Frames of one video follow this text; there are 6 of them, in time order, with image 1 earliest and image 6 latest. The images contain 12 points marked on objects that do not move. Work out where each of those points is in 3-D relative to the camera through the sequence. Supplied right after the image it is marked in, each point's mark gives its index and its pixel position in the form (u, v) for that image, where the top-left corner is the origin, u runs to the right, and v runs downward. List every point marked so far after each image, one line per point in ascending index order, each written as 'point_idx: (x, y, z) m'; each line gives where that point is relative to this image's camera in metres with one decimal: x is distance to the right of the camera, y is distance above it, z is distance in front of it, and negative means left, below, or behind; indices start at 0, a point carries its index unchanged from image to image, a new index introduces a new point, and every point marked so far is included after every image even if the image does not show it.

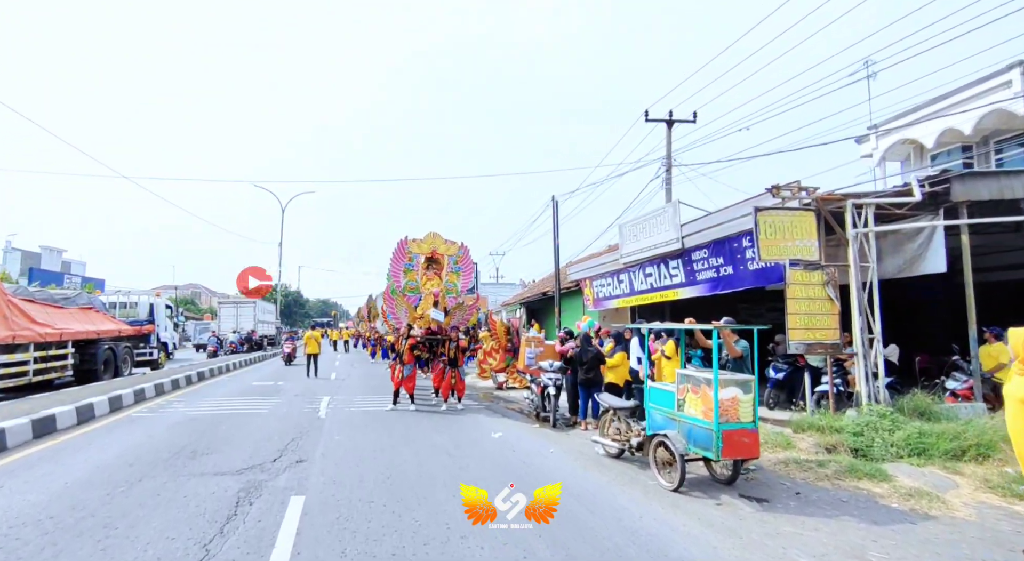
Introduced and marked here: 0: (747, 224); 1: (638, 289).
0: (+3.7, +0.9, +9.0) m
1: (+2.8, -0.2, +13.1) m
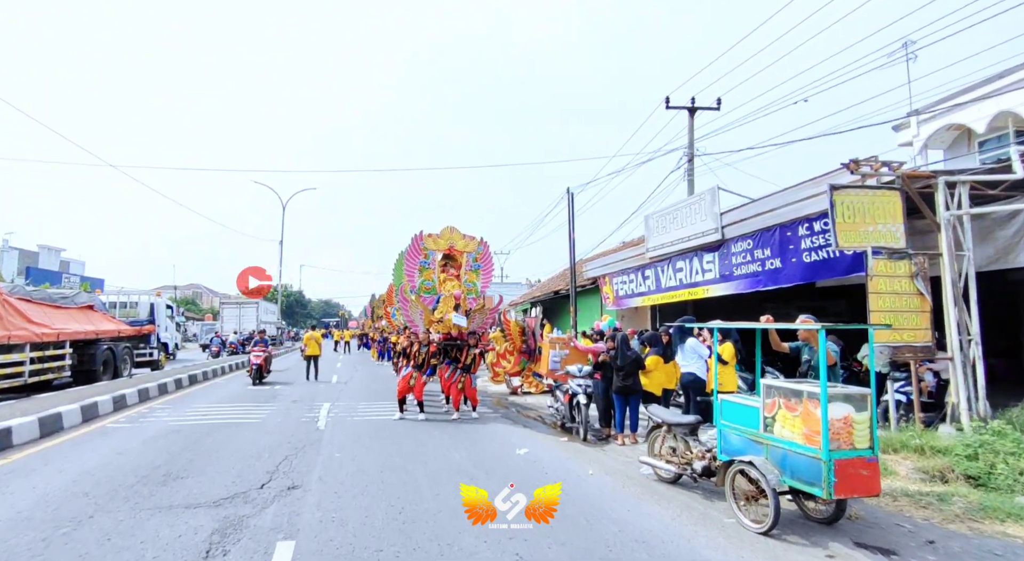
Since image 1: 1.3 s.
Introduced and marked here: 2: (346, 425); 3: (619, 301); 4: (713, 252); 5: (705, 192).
0: (+4.0, +1.0, +7.9) m
1: (+3.2, -0.2, +12.0) m
2: (-2.7, -2.3, +9.1) m
3: (+2.7, -0.5, +14.6) m
4: (+3.6, +0.5, +10.2) m
5: (+3.4, +1.6, +10.0) m
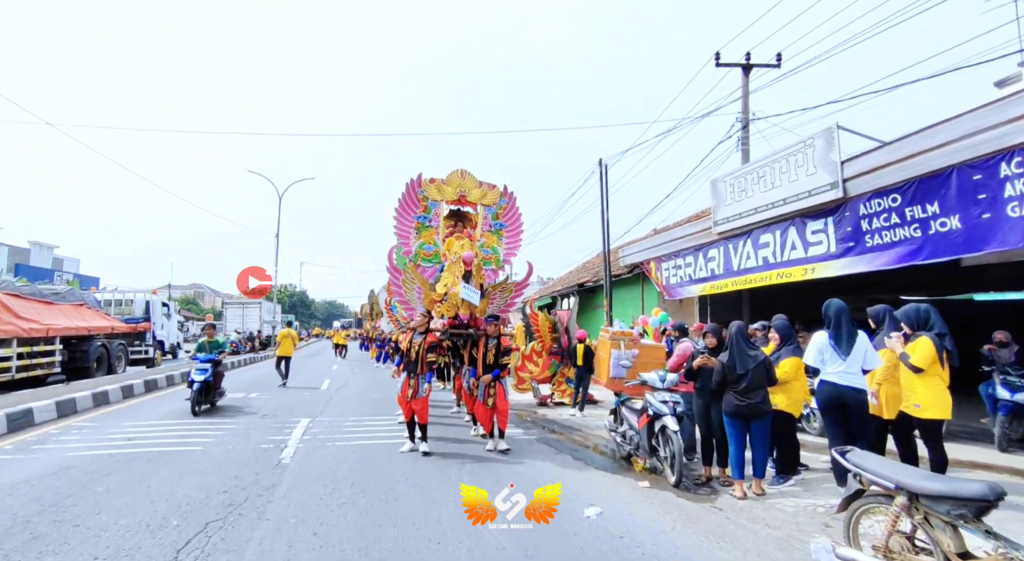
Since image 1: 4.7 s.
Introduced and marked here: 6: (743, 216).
0: (+4.5, +1.3, +5.2) m
1: (+3.7, +0.2, +9.3) m
2: (-2.2, -1.9, +6.4) m
3: (+3.3, -0.2, +11.9) m
4: (+4.1, +0.8, +7.5) m
5: (+3.9, +1.9, +7.3) m
6: (+3.7, +1.0, +9.2) m
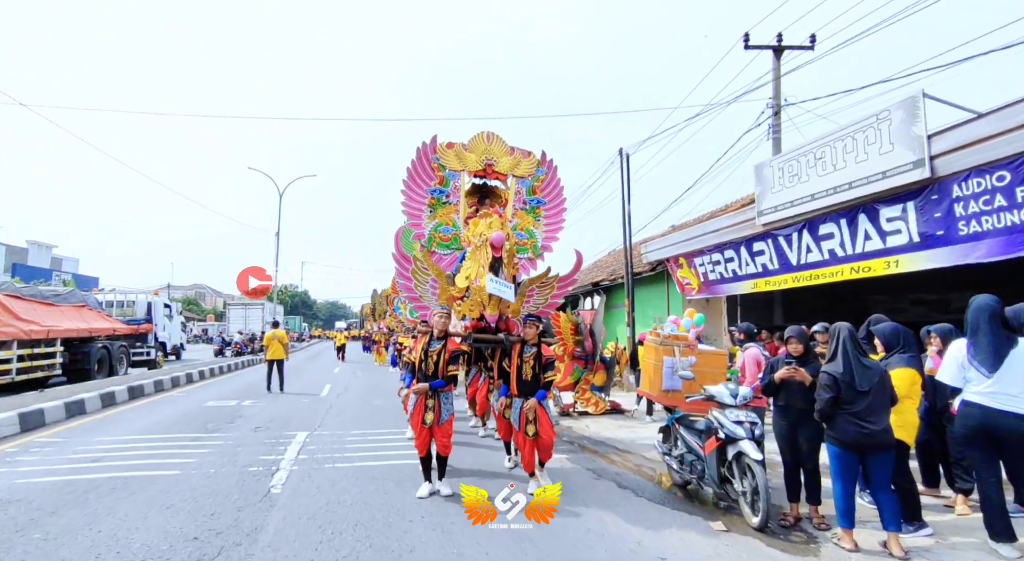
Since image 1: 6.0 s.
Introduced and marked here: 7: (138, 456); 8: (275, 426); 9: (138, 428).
0: (+4.8, +1.4, +4.2) m
1: (+4.0, +0.2, +8.2) m
2: (-1.8, -1.9, +5.4) m
3: (+3.6, -0.2, +10.8) m
4: (+4.4, +0.9, +6.4) m
5: (+4.2, +1.9, +6.3) m
6: (+4.0, +1.1, +8.1) m
7: (-4.2, -2.0, +6.5) m
8: (-3.6, -2.2, +8.7) m
9: (-5.3, -2.1, +8.1) m
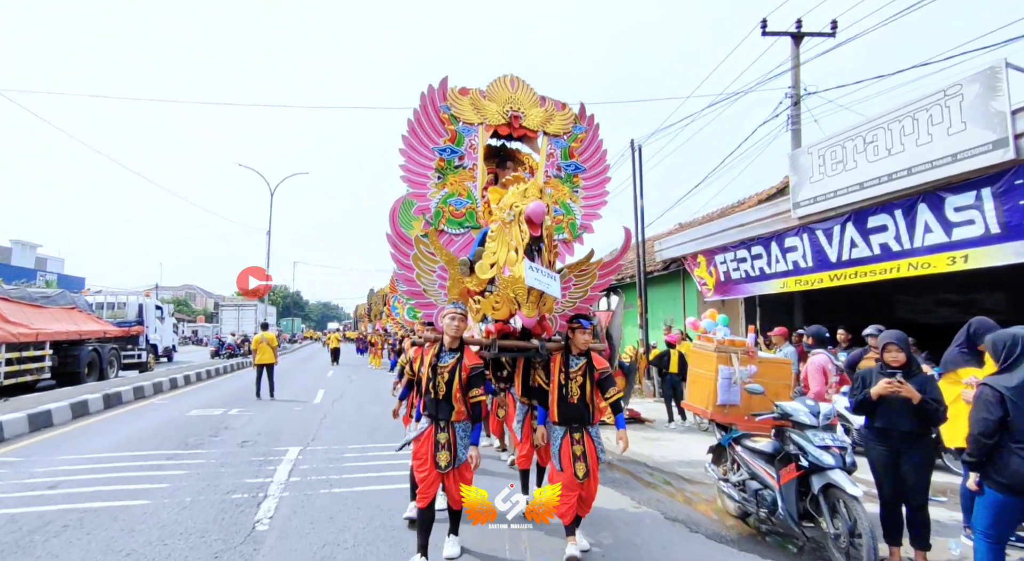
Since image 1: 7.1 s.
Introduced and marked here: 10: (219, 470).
0: (+5.1, +1.4, +3.5) m
1: (+4.2, +0.2, +7.5) m
2: (-1.6, -1.9, +4.5) m
3: (+3.8, -0.1, +10.1) m
4: (+4.6, +0.9, +5.7) m
5: (+4.4, +2.0, +5.6) m
6: (+4.2, +1.1, +7.4) m
7: (-4.0, -1.9, +5.7) m
8: (-3.4, -2.2, +7.8) m
9: (-5.1, -2.0, +7.3) m
10: (-3.1, -2.0, +6.1) m
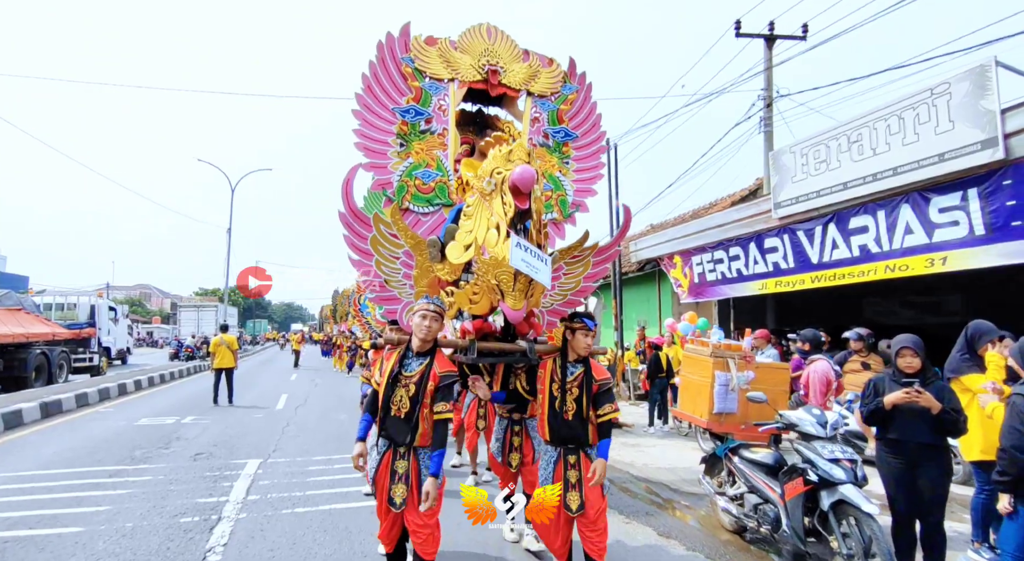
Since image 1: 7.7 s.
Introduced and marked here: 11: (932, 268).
0: (+5.0, +1.4, +3.4) m
1: (+3.9, +0.2, +7.3) m
2: (-1.7, -1.9, +4.1) m
3: (+3.3, -0.2, +9.9) m
4: (+4.4, +0.9, +5.6) m
5: (+4.2, +1.9, +5.4) m
6: (+3.9, +1.1, +7.3) m
7: (-4.2, -1.9, +5.1) m
8: (-3.7, -2.1, +7.3) m
9: (-5.4, -2.0, +6.6) m
10: (-3.3, -2.0, +5.5) m
11: (+4.3, +0.1, +5.8) m
